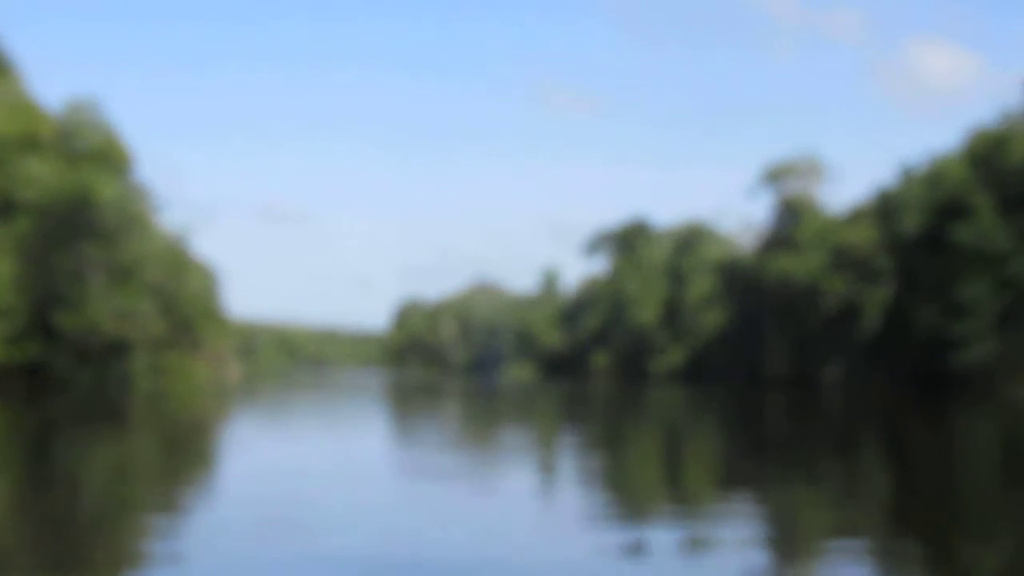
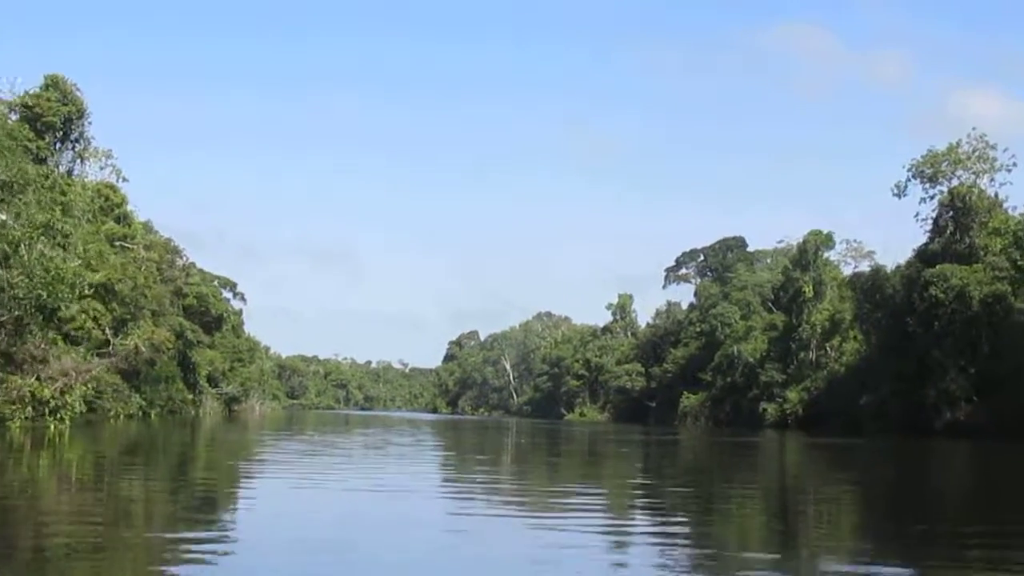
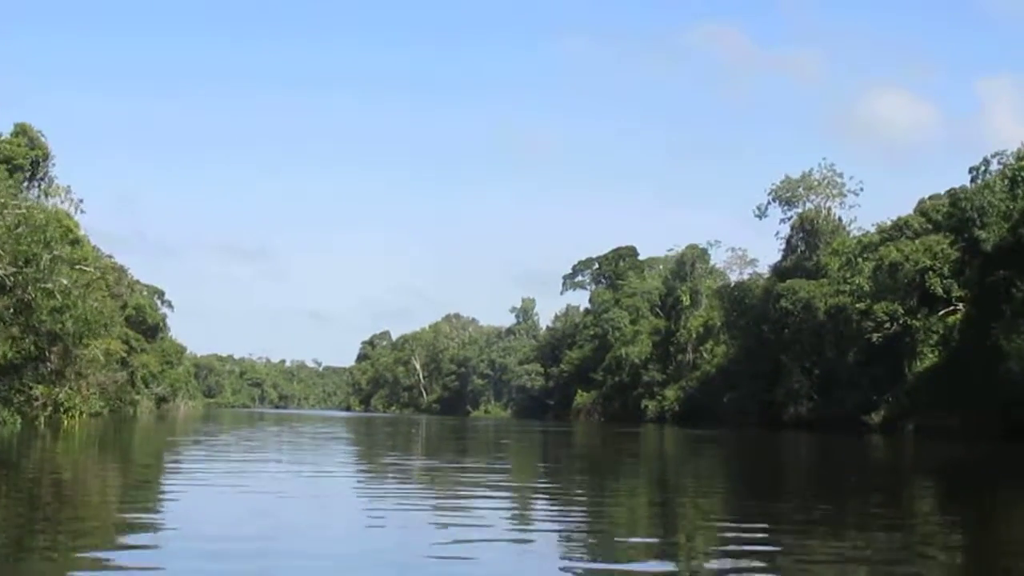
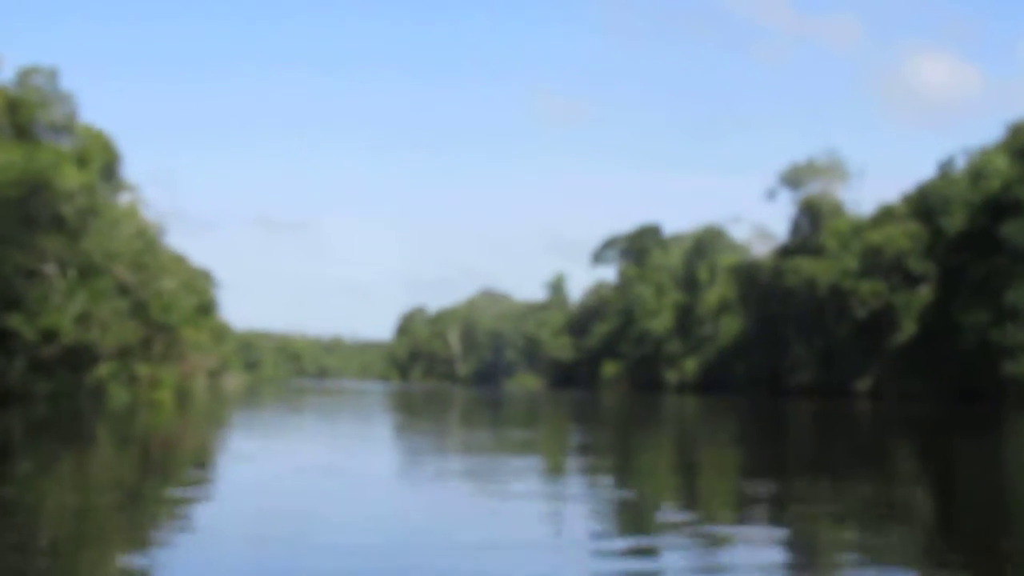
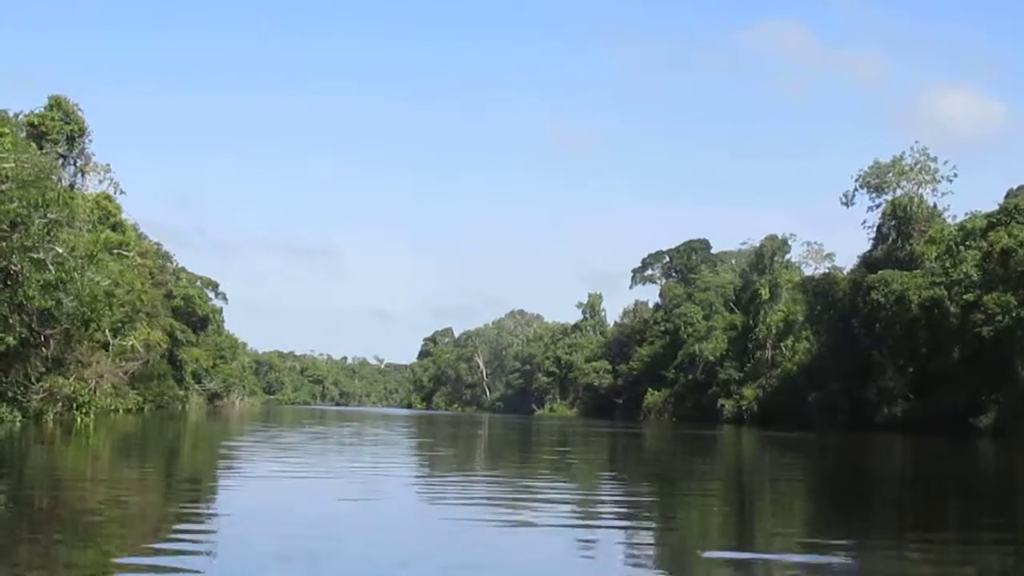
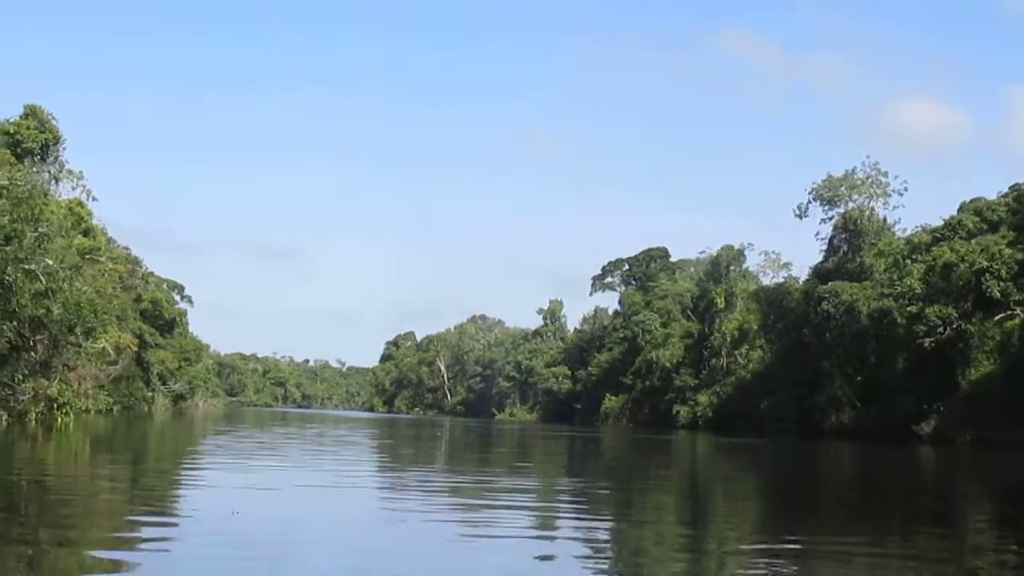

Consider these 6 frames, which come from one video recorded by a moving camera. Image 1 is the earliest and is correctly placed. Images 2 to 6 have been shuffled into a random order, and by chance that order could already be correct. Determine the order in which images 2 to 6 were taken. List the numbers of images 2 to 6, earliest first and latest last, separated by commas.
4, 3, 6, 5, 2
